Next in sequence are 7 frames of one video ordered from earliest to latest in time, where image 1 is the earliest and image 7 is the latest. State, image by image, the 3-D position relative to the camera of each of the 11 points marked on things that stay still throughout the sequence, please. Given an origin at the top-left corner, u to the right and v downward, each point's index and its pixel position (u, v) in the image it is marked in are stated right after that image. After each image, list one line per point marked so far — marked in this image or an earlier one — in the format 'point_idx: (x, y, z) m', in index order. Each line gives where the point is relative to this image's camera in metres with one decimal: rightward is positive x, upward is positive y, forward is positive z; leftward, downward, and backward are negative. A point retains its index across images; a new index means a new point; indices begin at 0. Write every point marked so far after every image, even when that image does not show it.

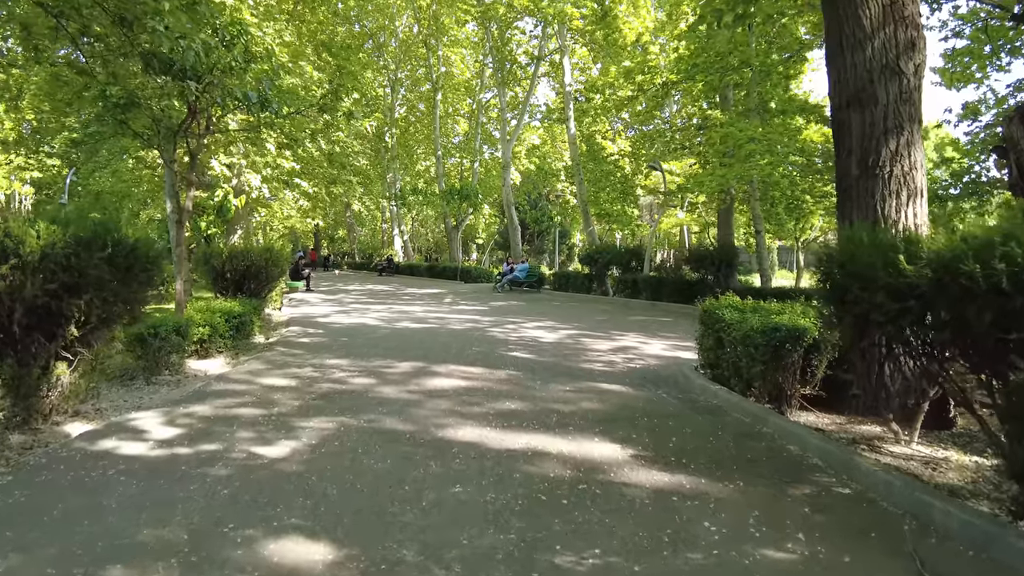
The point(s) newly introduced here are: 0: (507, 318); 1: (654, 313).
0: (-0.1, -0.7, +15.5) m
1: (+3.8, -0.7, +17.3) m
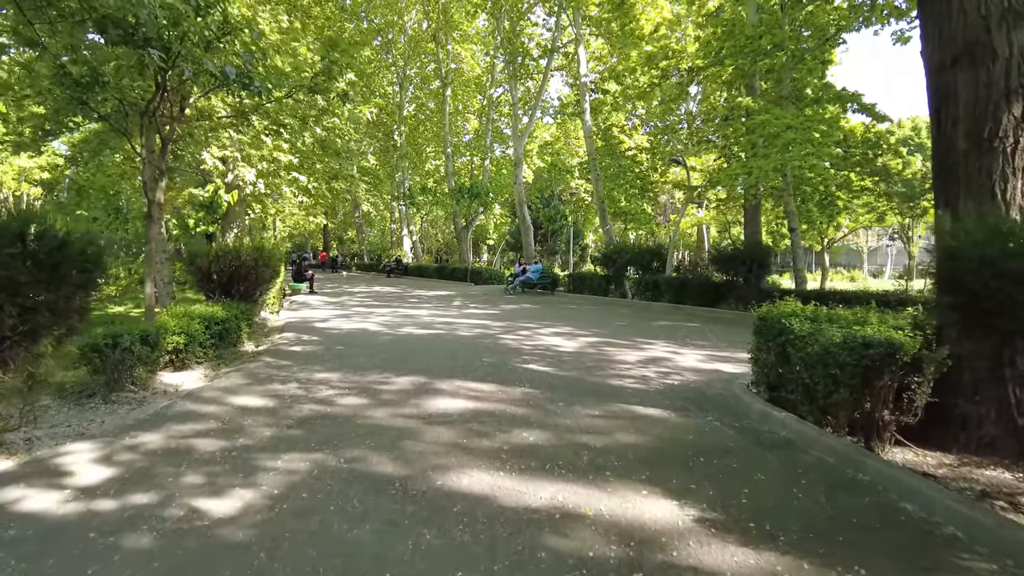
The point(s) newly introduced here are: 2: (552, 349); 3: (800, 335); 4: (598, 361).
0: (+0.2, -0.8, +14.3) m
1: (+4.1, -0.8, +16.0) m
2: (+0.6, -1.0, +10.4) m
3: (+2.5, -0.4, +5.6) m
4: (+1.2, -1.1, +9.3) m
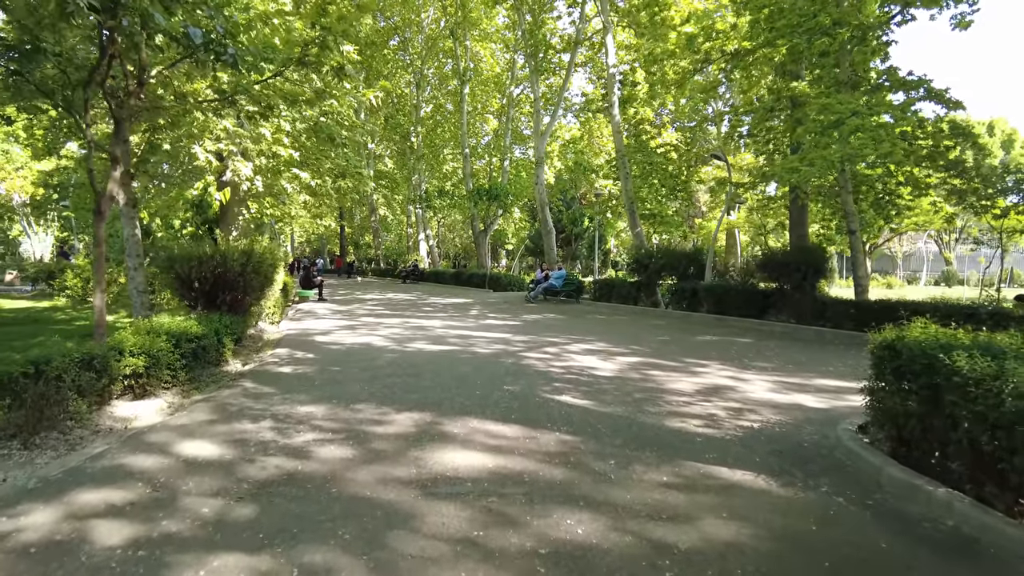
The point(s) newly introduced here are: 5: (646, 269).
0: (+0.6, -1.0, +12.6) m
1: (+4.7, -1.0, +14.2) m
2: (+1.0, -1.1, +8.6) m
3: (+2.7, -0.5, +3.9) m
4: (+1.6, -1.2, +7.5) m
5: (+4.2, +0.6, +20.1) m
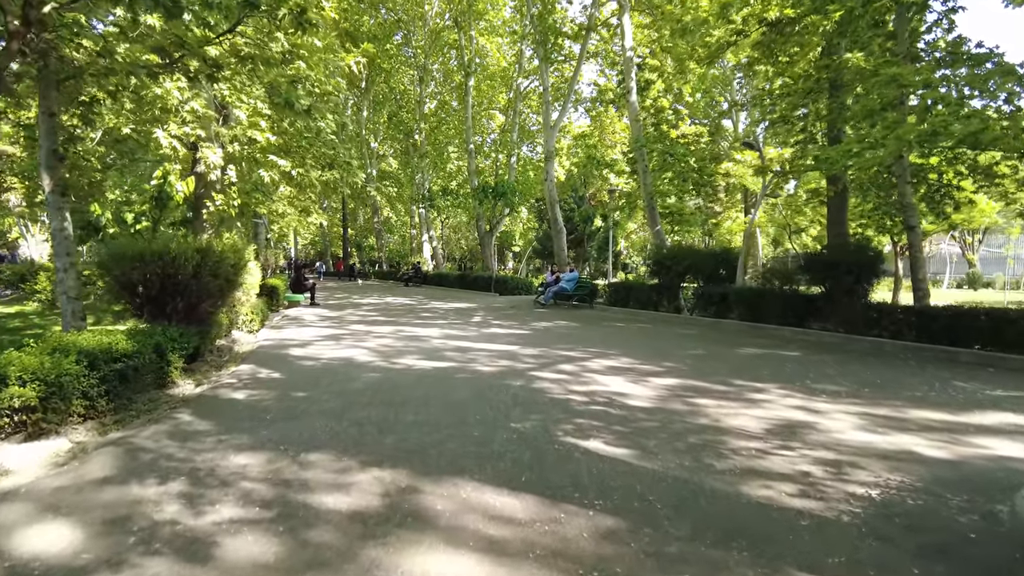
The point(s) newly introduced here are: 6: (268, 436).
0: (+0.8, -1.0, +10.7) m
1: (+4.8, -1.0, +12.3) m
2: (+1.1, -1.2, +6.8) m
3: (+2.8, -0.6, +2.0) m
4: (+1.7, -1.3, +5.7) m
5: (+4.4, +0.5, +18.2) m
6: (-2.2, -1.3, +5.8) m
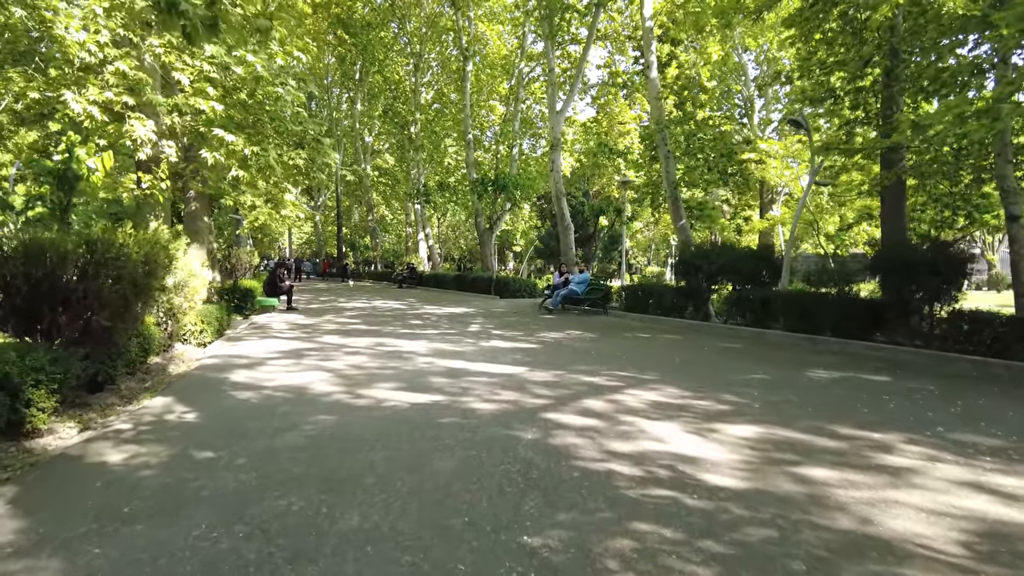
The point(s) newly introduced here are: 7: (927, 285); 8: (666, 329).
0: (+0.8, -1.1, +8.2) m
1: (+4.9, -1.1, +9.8) m
2: (+1.2, -1.3, +4.3) m
3: (+2.9, -0.6, -0.5) m
4: (+1.7, -1.3, +3.2) m
5: (+4.5, +0.4, +15.7) m
6: (-2.1, -1.4, +3.3) m
7: (+6.9, 0.0, +11.0) m
8: (+3.4, -0.9, +14.4) m
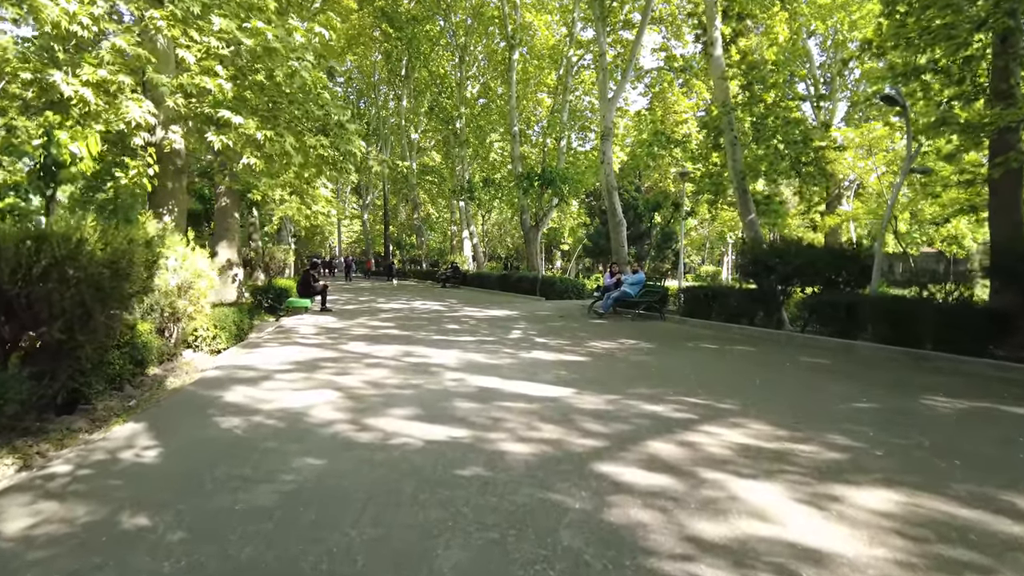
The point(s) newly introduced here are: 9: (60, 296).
0: (+1.3, -1.2, +6.6) m
1: (+5.4, -1.2, +7.9) m
2: (+1.3, -1.3, +2.7) m
3: (+2.7, -0.7, -2.2) m
4: (+1.8, -1.4, +1.5) m
5: (+5.5, +0.3, +13.8) m
6: (-2.0, -1.4, +1.9) m
7: (+7.6, 0.0, +9.0) m
8: (+4.3, -1.0, +12.6) m
9: (-3.9, 0.0, +5.8) m
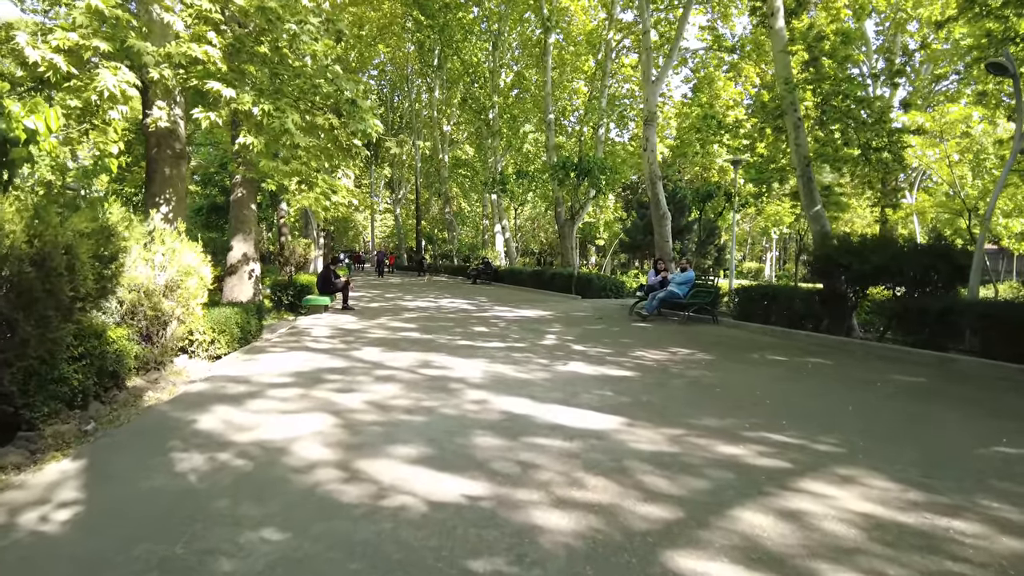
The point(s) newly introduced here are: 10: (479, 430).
0: (+1.6, -1.2, +5.1) m
1: (+5.8, -1.3, +6.2) m
2: (+1.4, -1.4, +1.2) m
3: (+2.5, -0.8, -3.8) m
4: (+1.8, -1.5, 0.0) m
5: (+6.1, +0.3, +12.1) m
6: (-2.0, -1.5, +0.6) m
7: (+8.0, -0.1, +7.2) m
8: (+4.9, -1.0, +10.9) m
9: (-3.7, -0.1, +4.6) m
10: (-0.3, -1.2, +5.6) m
